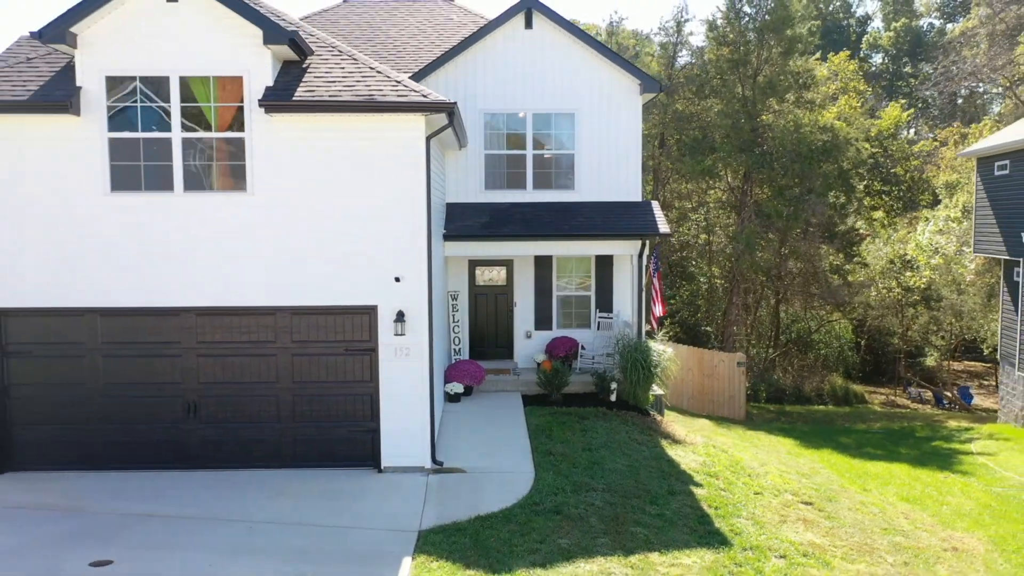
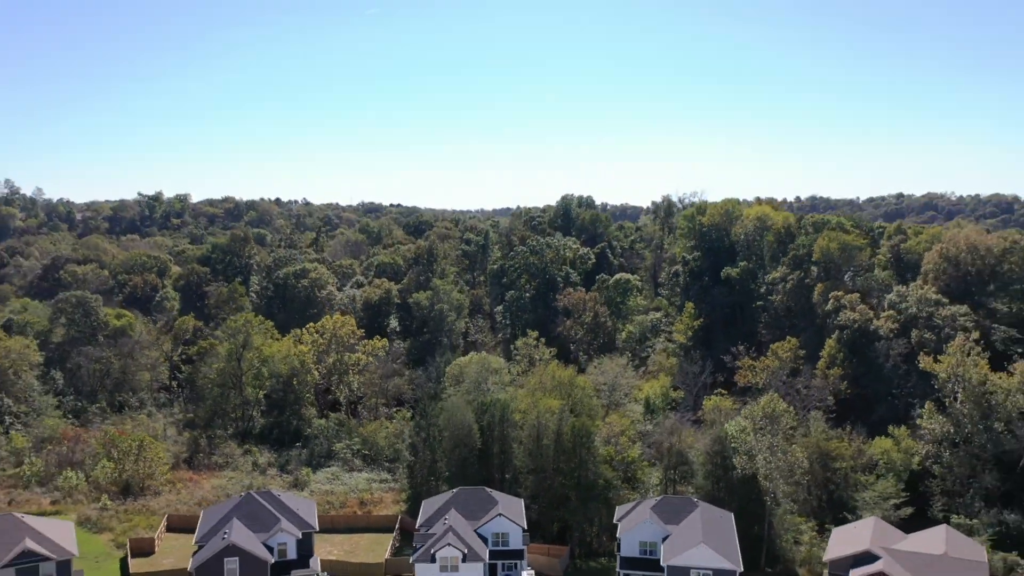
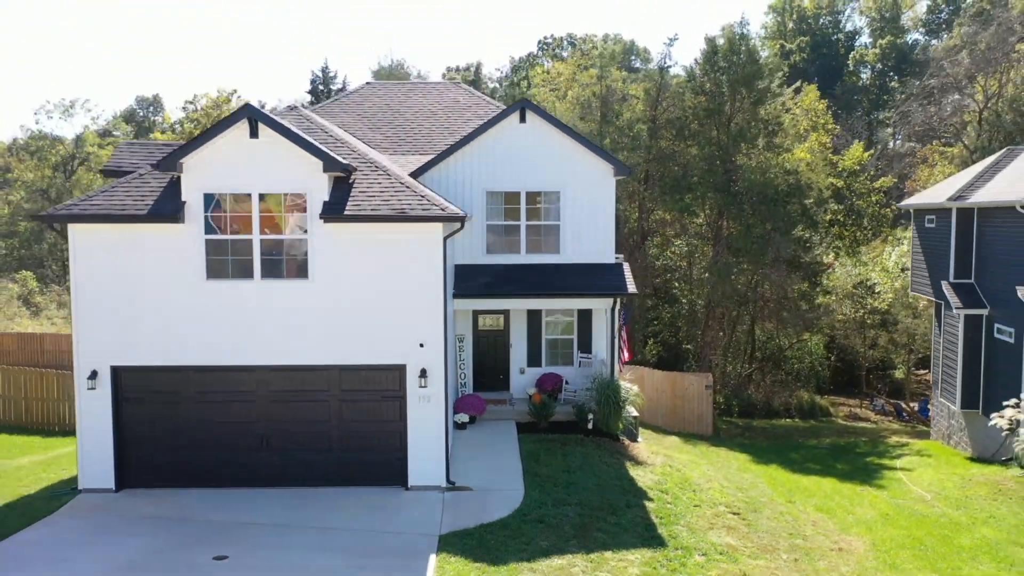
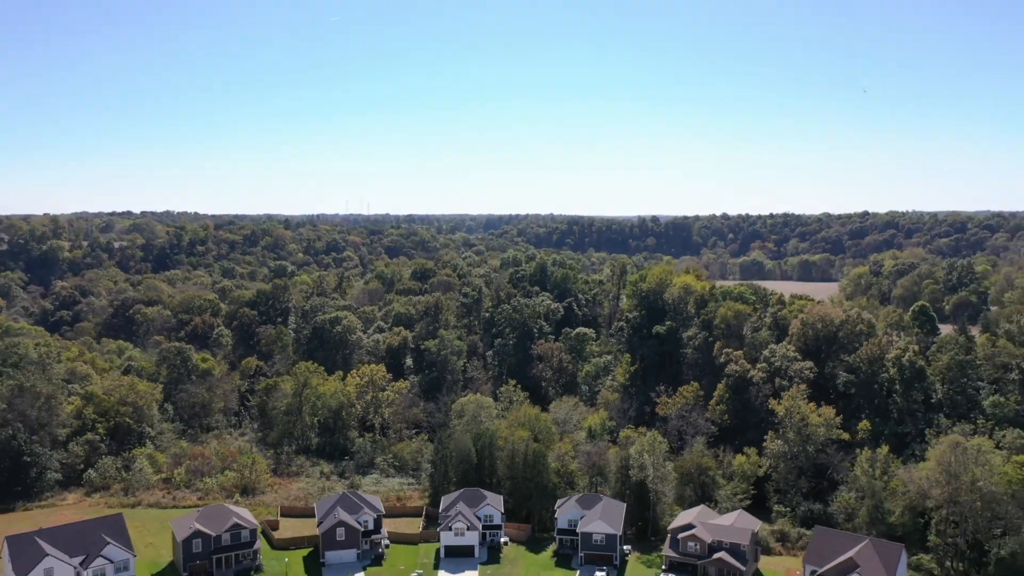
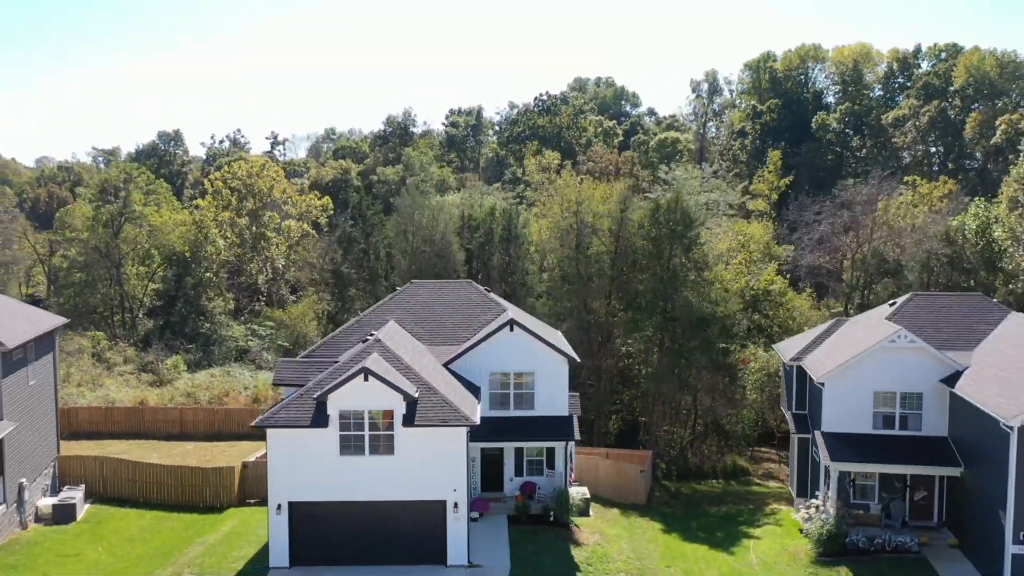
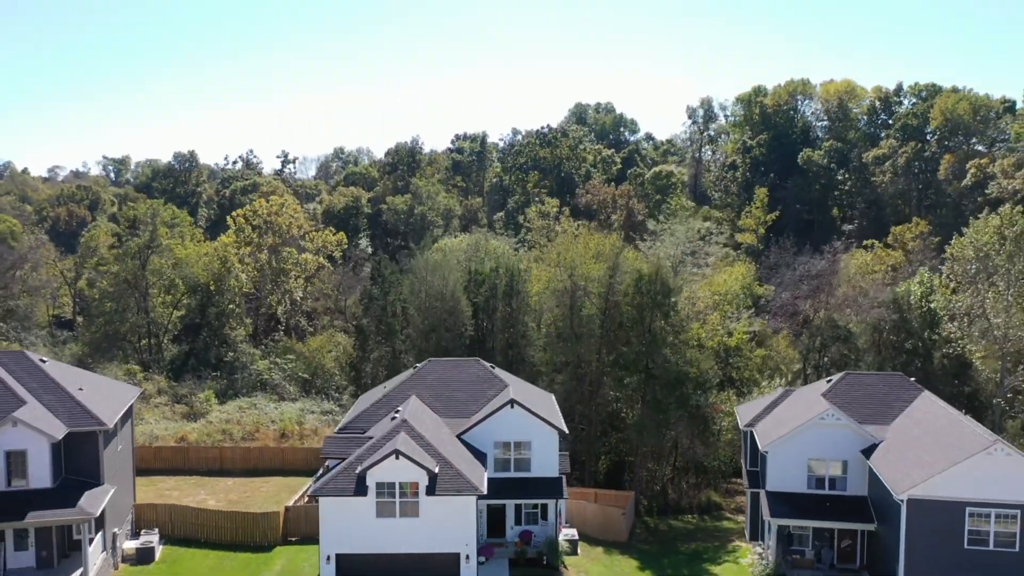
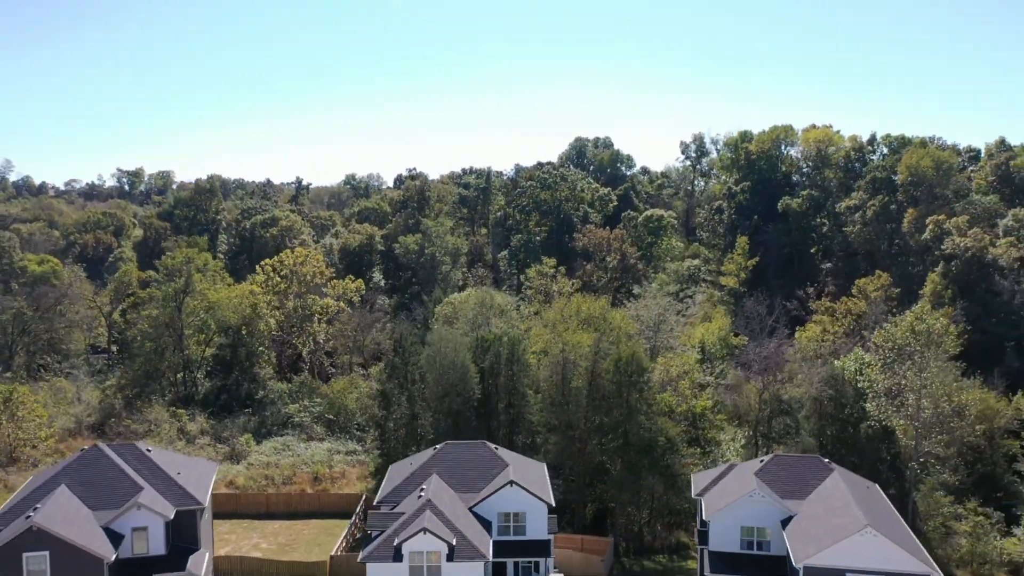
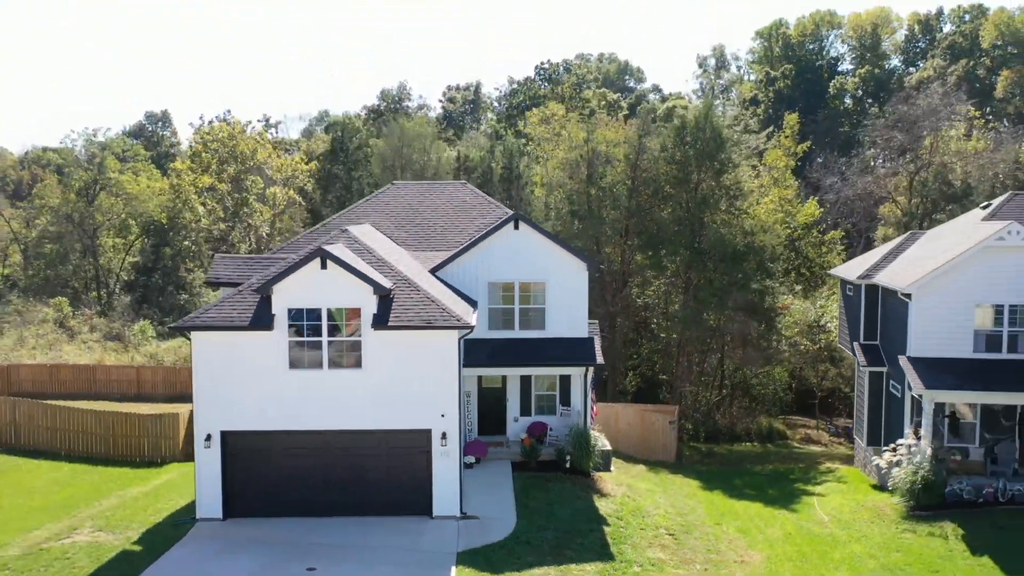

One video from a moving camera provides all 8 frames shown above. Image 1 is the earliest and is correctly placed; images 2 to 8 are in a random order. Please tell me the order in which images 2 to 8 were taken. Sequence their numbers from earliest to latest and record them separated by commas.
3, 8, 5, 6, 7, 2, 4
